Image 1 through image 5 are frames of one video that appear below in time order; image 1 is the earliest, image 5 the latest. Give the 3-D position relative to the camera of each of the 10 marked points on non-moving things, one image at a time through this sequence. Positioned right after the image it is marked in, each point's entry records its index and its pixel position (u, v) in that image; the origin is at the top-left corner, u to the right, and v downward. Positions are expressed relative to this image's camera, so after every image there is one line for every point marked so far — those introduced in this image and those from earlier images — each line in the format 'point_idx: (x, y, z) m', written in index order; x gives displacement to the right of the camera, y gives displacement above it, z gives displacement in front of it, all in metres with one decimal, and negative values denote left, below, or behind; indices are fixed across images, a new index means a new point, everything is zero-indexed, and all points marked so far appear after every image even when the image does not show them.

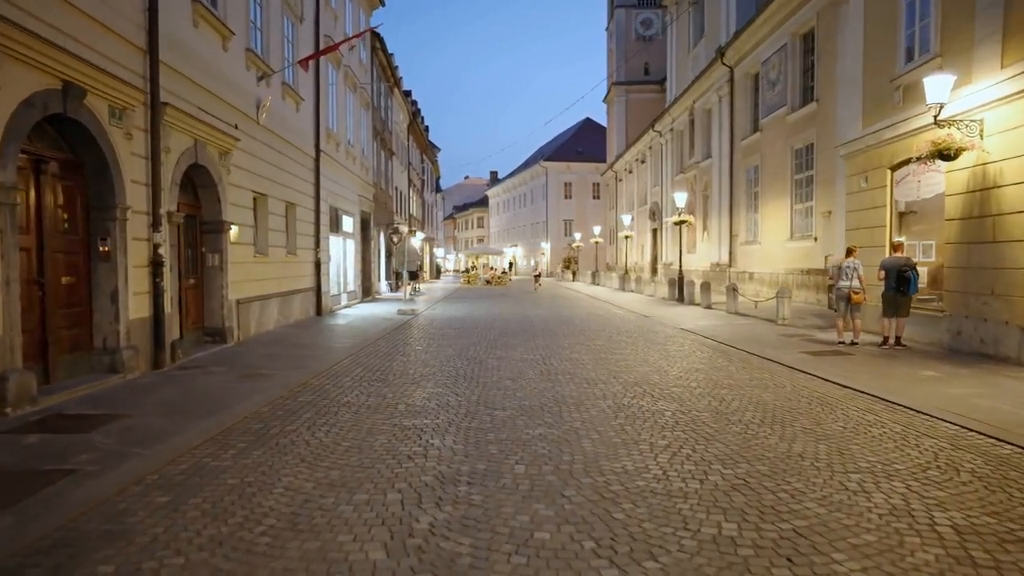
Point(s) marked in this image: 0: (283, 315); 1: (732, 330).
0: (-6.5, -0.8, +17.0) m
1: (+6.1, -1.2, +16.7) m
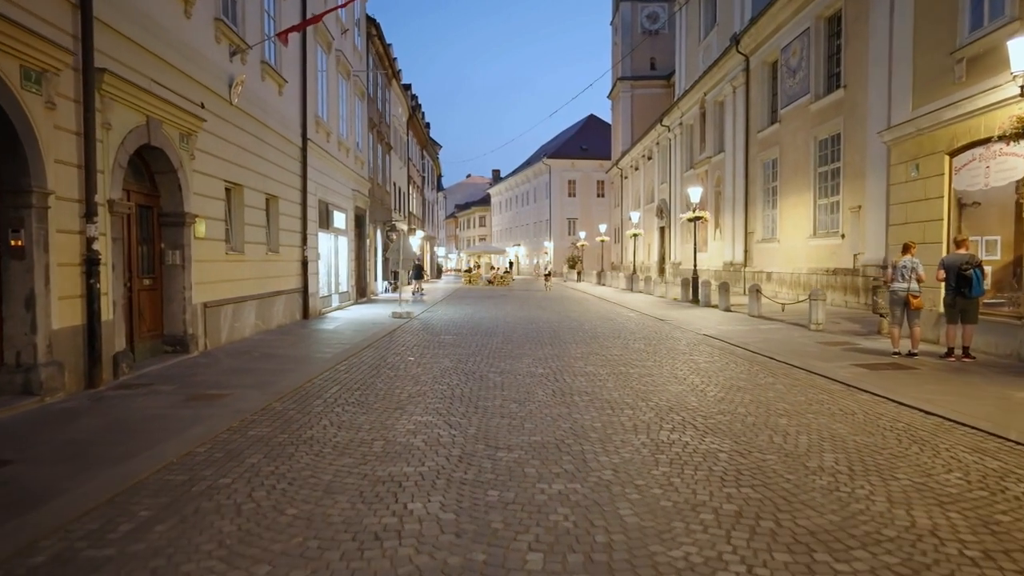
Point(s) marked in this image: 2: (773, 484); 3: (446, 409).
0: (-6.4, -0.8, +15.3) m
1: (+6.2, -1.2, +15.0) m
2: (+2.1, -1.6, +4.9) m
3: (-0.8, -1.5, +7.5) m
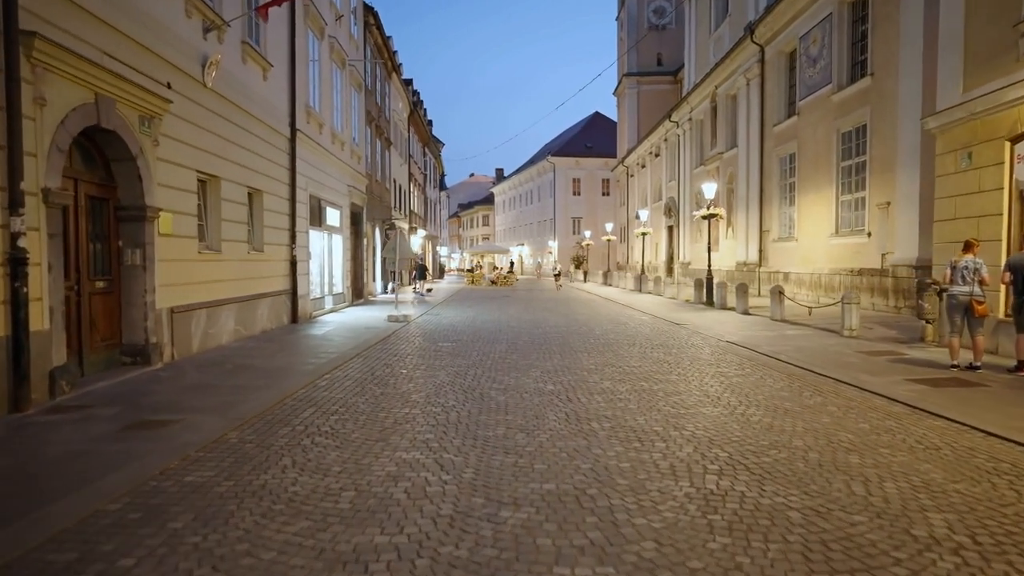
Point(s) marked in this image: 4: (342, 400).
0: (-6.3, -0.9, +14.0) m
1: (+6.3, -1.3, +13.6) m
2: (+2.2, -1.7, +3.6) m
3: (-0.8, -1.6, +6.1) m
4: (-2.3, -1.5, +8.0) m
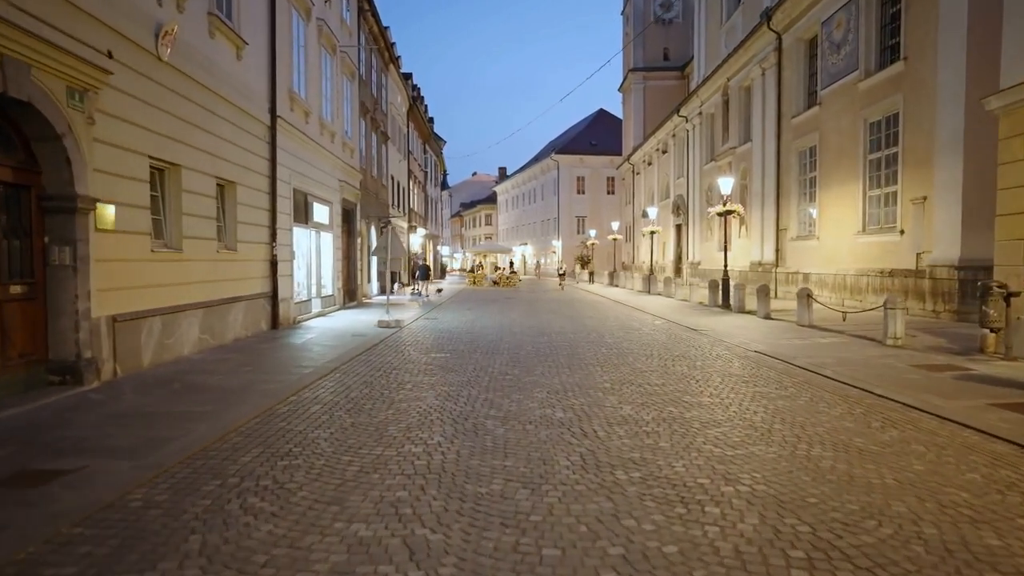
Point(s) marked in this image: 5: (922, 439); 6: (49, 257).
0: (-6.3, -0.9, +12.4) m
1: (+6.4, -1.4, +12.0) m
2: (+2.2, -1.8, +2.0) m
3: (-0.8, -1.7, +4.5) m
4: (-2.3, -1.6, +6.4) m
5: (+4.4, -1.6, +6.4) m
6: (-6.3, +0.4, +8.2) m
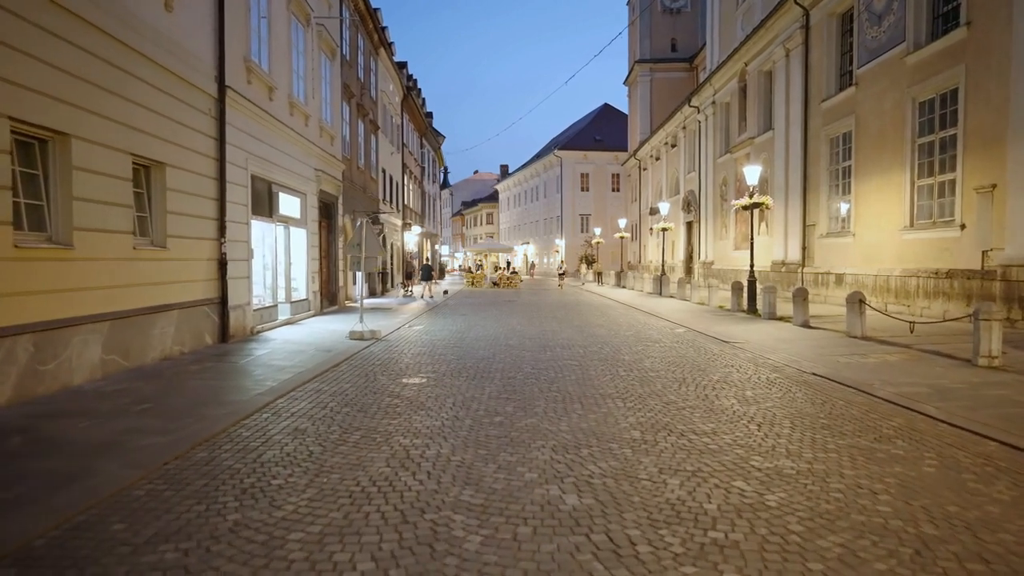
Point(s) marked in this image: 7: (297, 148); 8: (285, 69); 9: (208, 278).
0: (-6.3, -1.1, +9.8) m
1: (+6.3, -1.5, +9.3) m
2: (+2.0, -1.9, -0.7) m
3: (-0.9, -1.8, +1.9) m
4: (-2.4, -1.7, +3.7) m
5: (+4.2, -1.7, +3.7) m
6: (-6.4, +0.3, +5.5) m
7: (-6.7, +4.4, +18.6) m
8: (-6.6, +6.4, +17.4) m
9: (-6.5, +0.2, +12.8) m
